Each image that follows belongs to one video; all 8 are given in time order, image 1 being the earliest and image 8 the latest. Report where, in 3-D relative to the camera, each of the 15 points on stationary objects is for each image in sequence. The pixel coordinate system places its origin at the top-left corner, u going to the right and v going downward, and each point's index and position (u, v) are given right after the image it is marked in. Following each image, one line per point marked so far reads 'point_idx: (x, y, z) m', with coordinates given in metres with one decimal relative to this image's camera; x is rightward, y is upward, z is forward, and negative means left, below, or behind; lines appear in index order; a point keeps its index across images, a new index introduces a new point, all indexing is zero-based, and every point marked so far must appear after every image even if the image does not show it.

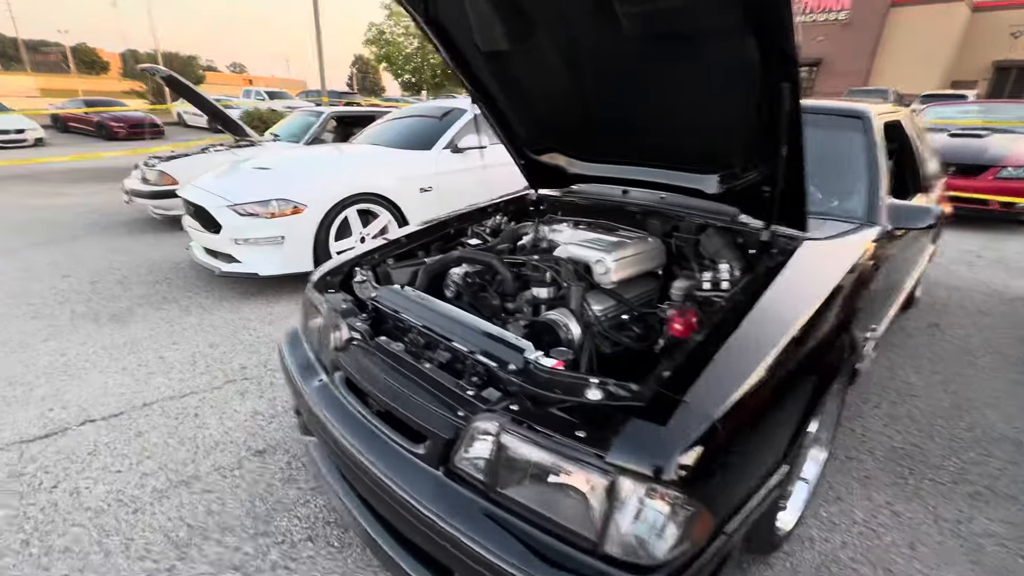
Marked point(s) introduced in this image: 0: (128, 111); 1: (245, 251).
0: (-14.4, +6.6, +17.7) m
1: (-2.1, +0.3, +3.8) m
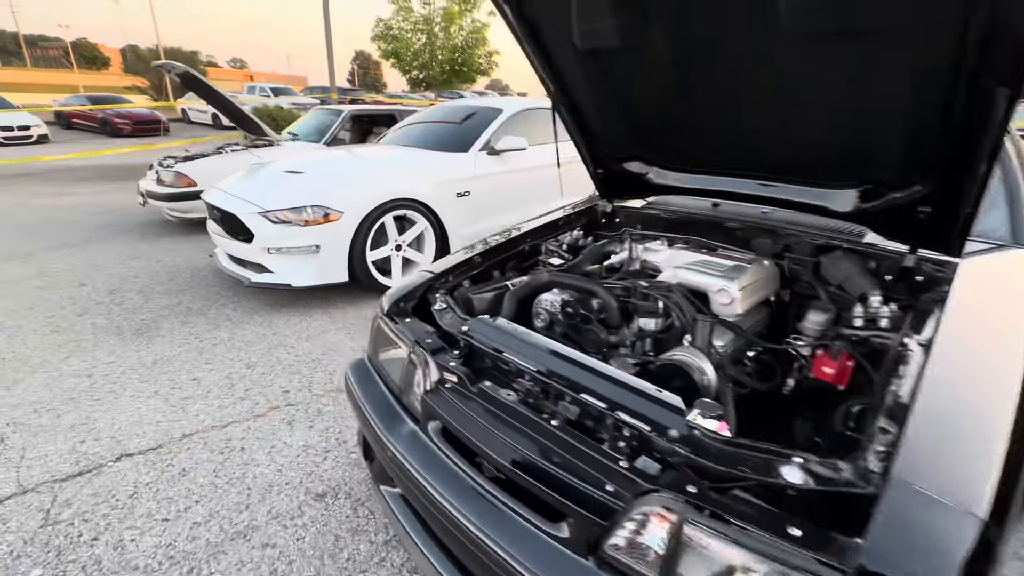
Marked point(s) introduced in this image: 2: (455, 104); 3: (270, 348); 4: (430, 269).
0: (-14.0, +6.6, +17.4) m
1: (-1.8, +0.2, +3.6) m
2: (-0.6, +2.0, +5.2) m
3: (-1.6, -0.4, +3.1) m
4: (-0.3, +0.1, +2.0) m
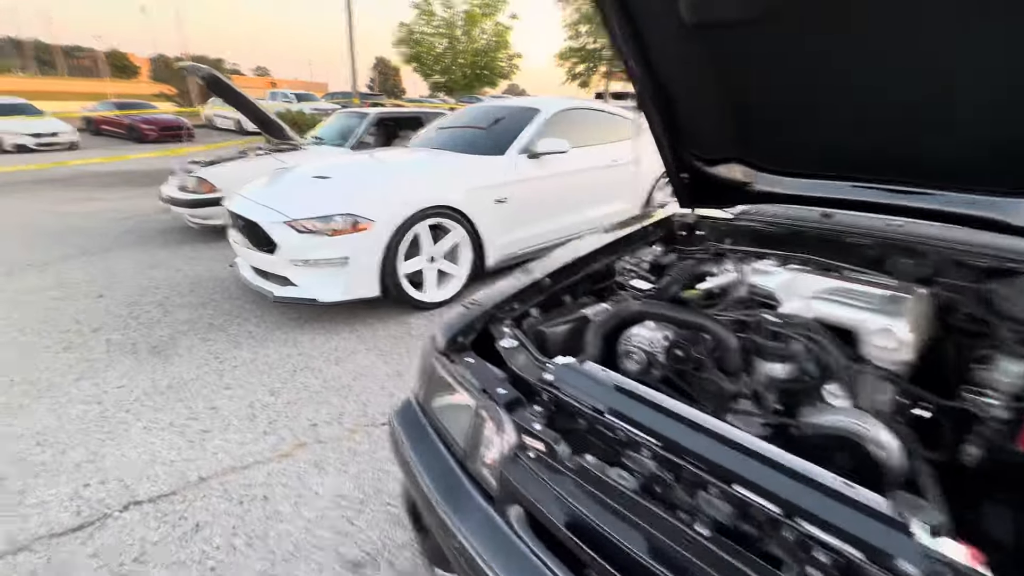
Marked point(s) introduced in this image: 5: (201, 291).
0: (-13.2, +6.5, +17.6) m
1: (-1.4, +0.1, +3.3) m
2: (-0.3, +1.9, +4.9) m
3: (-1.3, -0.5, +2.9) m
4: (-0.1, 0.0, +1.7) m
5: (-2.7, 0.0, +4.1) m
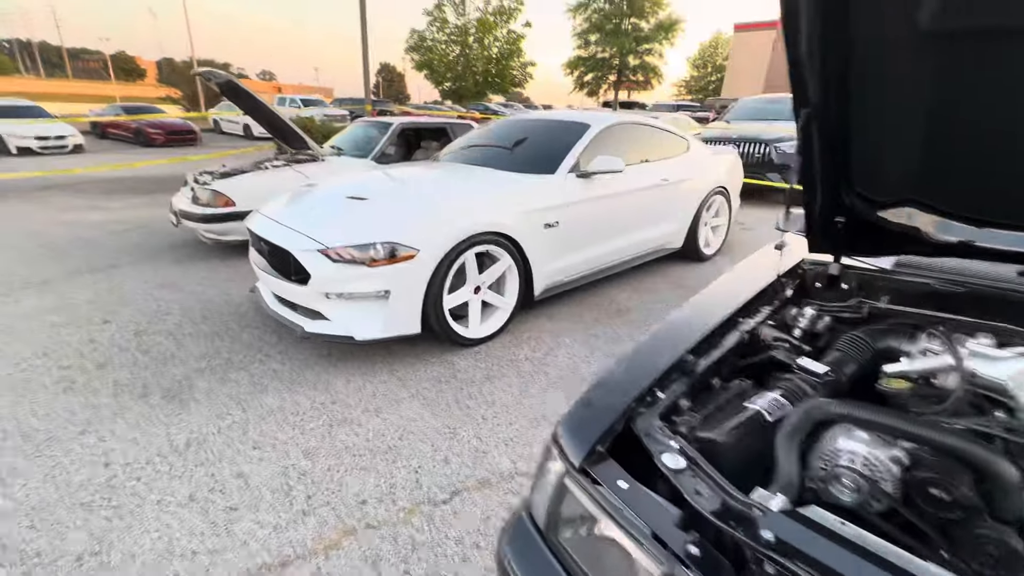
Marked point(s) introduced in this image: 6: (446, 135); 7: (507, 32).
0: (-12.7, +6.2, +17.3) m
1: (-1.1, -0.1, +2.9) m
2: (+0.1, +1.6, +4.6) m
3: (-0.9, -0.7, +2.5) m
4: (+0.3, -0.2, +1.3) m
5: (-2.4, -0.2, +3.8) m
6: (-0.9, +2.2, +6.7) m
7: (-0.2, +10.4, +19.1) m
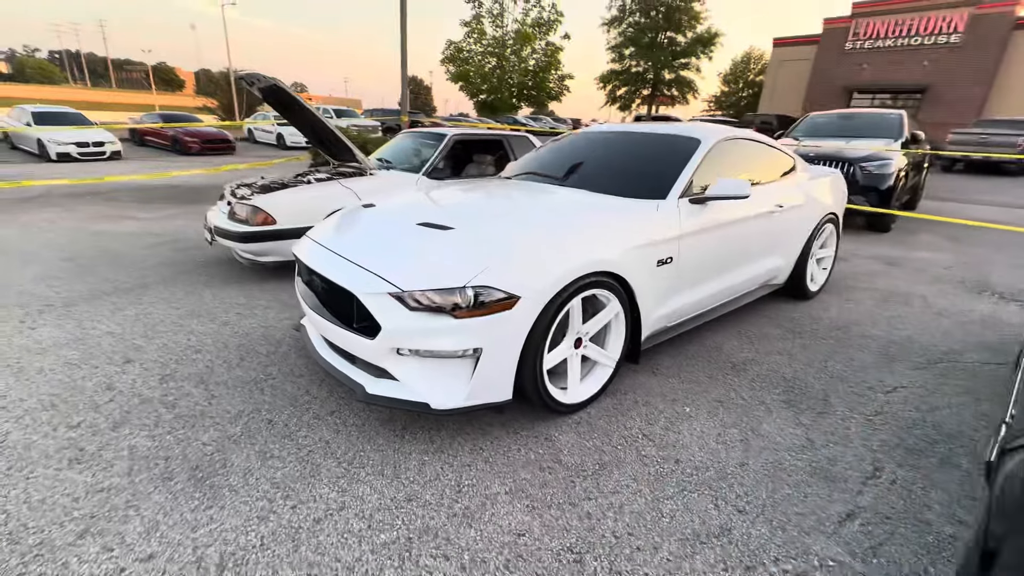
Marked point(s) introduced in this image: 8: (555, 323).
0: (-11.3, +5.9, +17.3) m
1: (-0.5, -0.4, +2.3) m
2: (+0.9, +1.3, +3.9) m
3: (-0.4, -1.0, +1.8) m
4: (+0.8, -0.5, +0.6) m
5: (-1.7, -0.5, +3.2) m
6: (-0.1, +1.8, +6.1) m
7: (+1.3, +9.7, +18.7) m
8: (+0.2, -0.2, +2.4) m
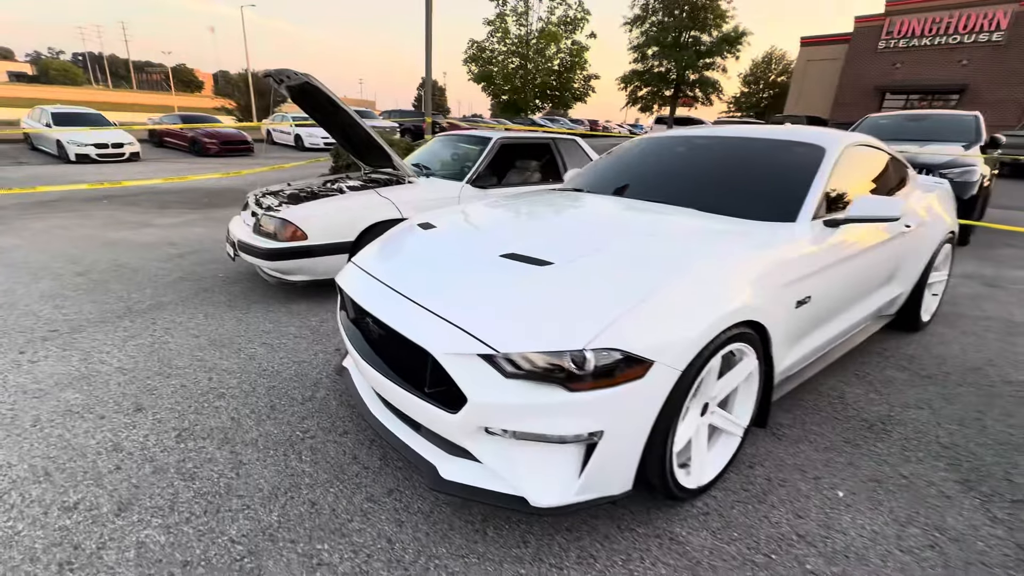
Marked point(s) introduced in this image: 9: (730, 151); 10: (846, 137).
0: (-10.5, +5.8, +17.0) m
1: (0.0, -0.6, +1.7) m
2: (+1.4, +1.0, +3.3) m
3: (0.0, -1.2, +1.3) m
4: (+1.2, -0.7, 0.0) m
5: (-1.3, -0.7, +2.6) m
6: (+0.4, +1.6, +5.6) m
7: (+2.2, +9.4, +18.1) m
8: (+0.7, -0.4, +1.8) m
9: (+1.4, +0.9, +3.1) m
10: (+2.2, +1.0, +3.1) m
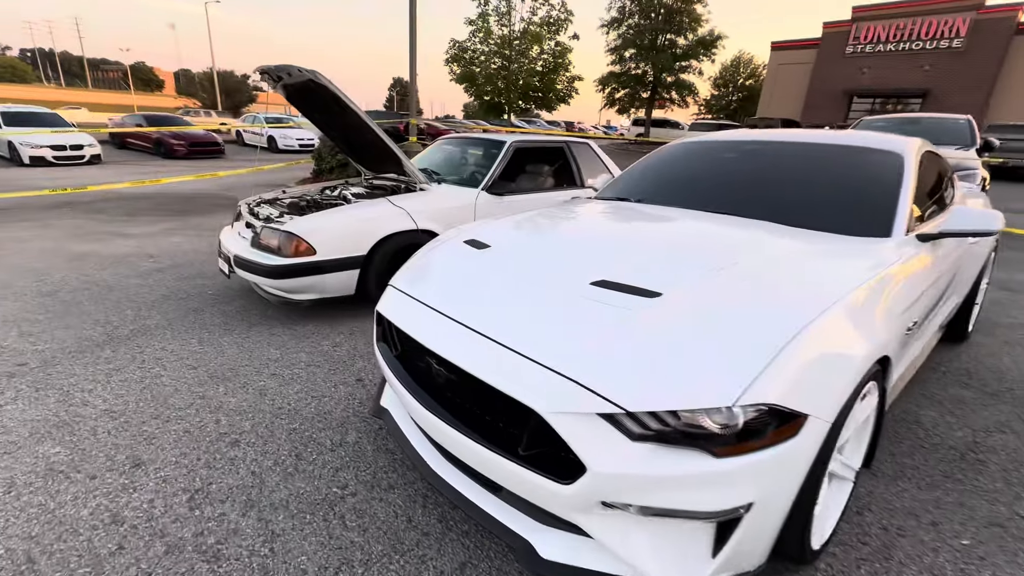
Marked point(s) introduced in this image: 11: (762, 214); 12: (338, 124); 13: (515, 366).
0: (-11.0, +5.4, +16.1) m
1: (+0.4, -0.7, +1.4) m
2: (+1.6, +0.9, +3.1) m
3: (+0.5, -1.3, +1.0) m
4: (+1.7, -0.8, -0.2) m
5: (-0.9, -0.8, +2.3) m
6: (+0.6, +1.5, +5.3) m
7: (+1.6, +9.3, +17.9) m
8: (+1.1, -0.5, +1.6) m
9: (+1.7, +0.8, +2.9) m
10: (+2.4, +0.9, +2.9) m
11: (+1.4, +0.4, +2.6) m
12: (-1.7, +1.5, +4.5) m
13: (0.0, -0.3, +1.6) m
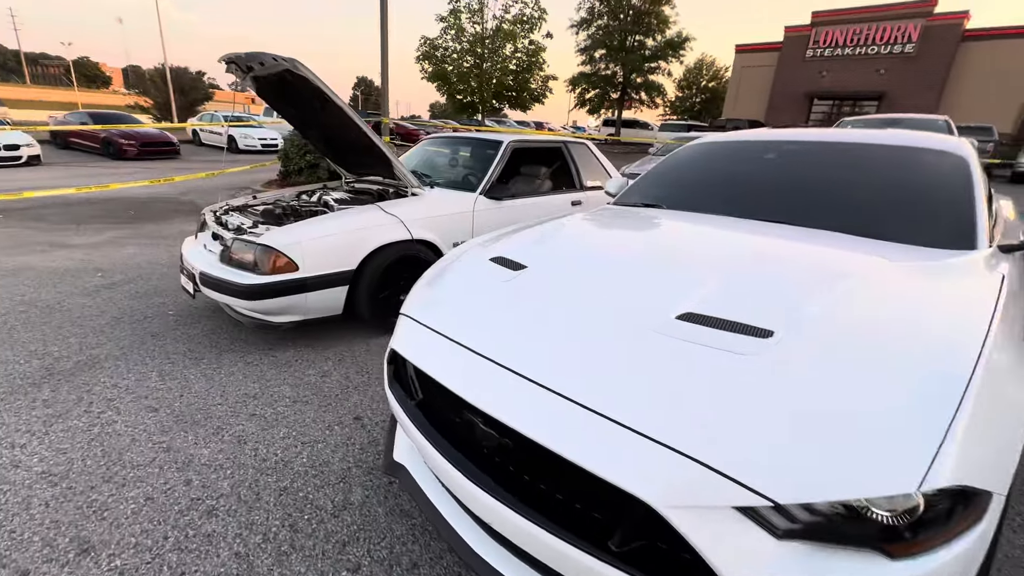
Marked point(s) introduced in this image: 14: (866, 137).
0: (-11.8, +5.1, +15.0) m
1: (+0.6, -0.8, +1.1) m
2: (+1.7, +0.9, +2.8) m
3: (+0.7, -1.4, +0.6) m
4: (+2.0, -0.9, -0.5) m
5: (-0.7, -1.0, +1.8) m
6: (+0.5, +1.4, +5.0) m
7: (+0.6, +9.2, +17.6) m
8: (+1.3, -0.6, +1.3) m
9: (+1.8, +0.7, +2.6) m
10: (+2.5, +0.8, +2.7) m
11: (+1.5, +0.3, +2.3) m
12: (-1.7, +1.4, +4.0) m
13: (+0.2, -0.4, +1.2) m
14: (+2.0, +0.9, +2.8) m
